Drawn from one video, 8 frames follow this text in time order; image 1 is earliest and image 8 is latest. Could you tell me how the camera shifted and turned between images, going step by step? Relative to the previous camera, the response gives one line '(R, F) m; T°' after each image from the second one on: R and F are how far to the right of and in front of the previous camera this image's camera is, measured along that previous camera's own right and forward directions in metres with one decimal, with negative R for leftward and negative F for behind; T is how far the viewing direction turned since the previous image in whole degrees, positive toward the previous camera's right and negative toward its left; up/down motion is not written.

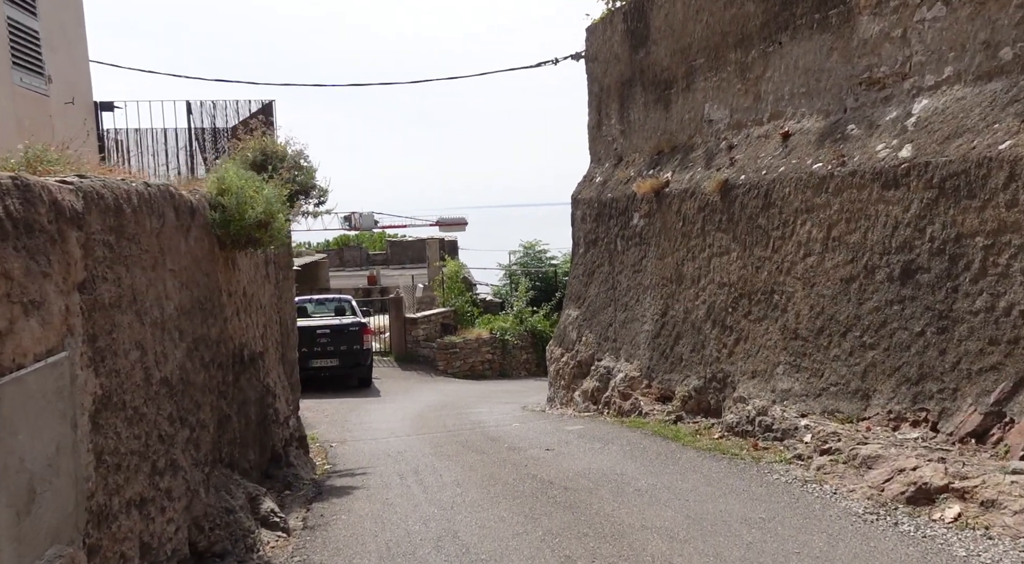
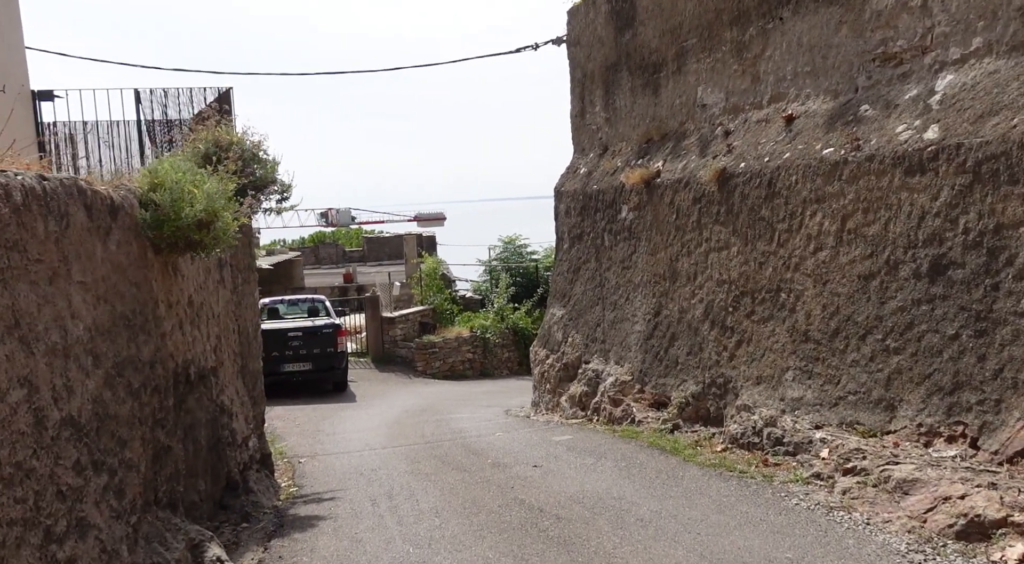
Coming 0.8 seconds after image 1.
(0.0, +0.8) m; +1°
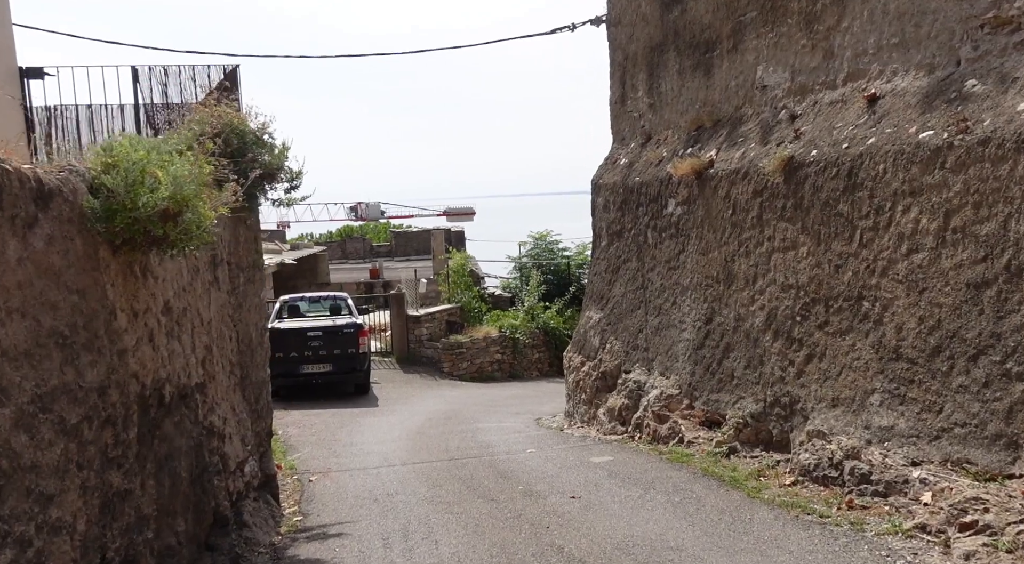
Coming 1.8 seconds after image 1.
(-0.1, +1.1) m; -2°
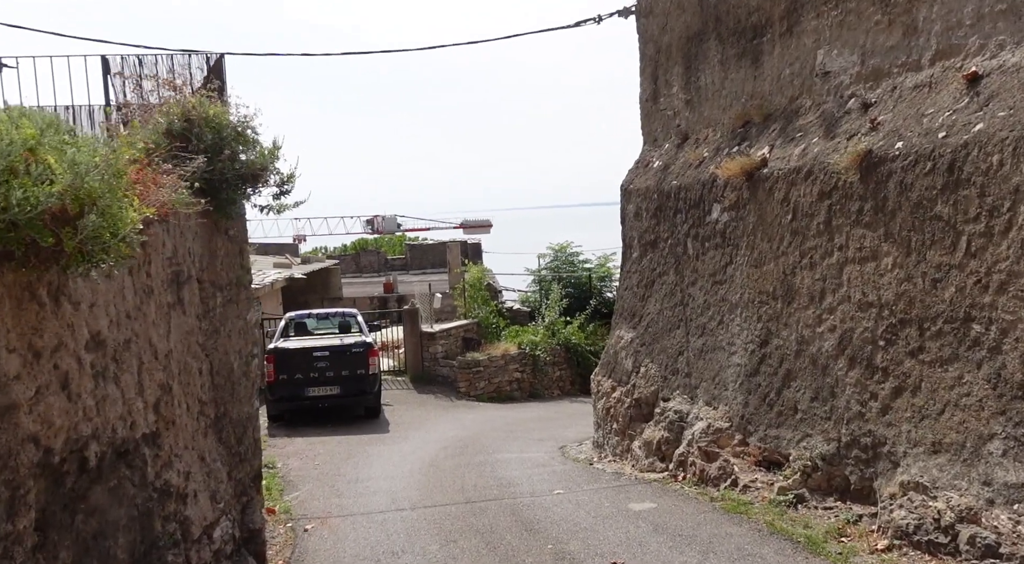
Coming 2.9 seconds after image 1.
(-0.1, +1.3) m; -1°
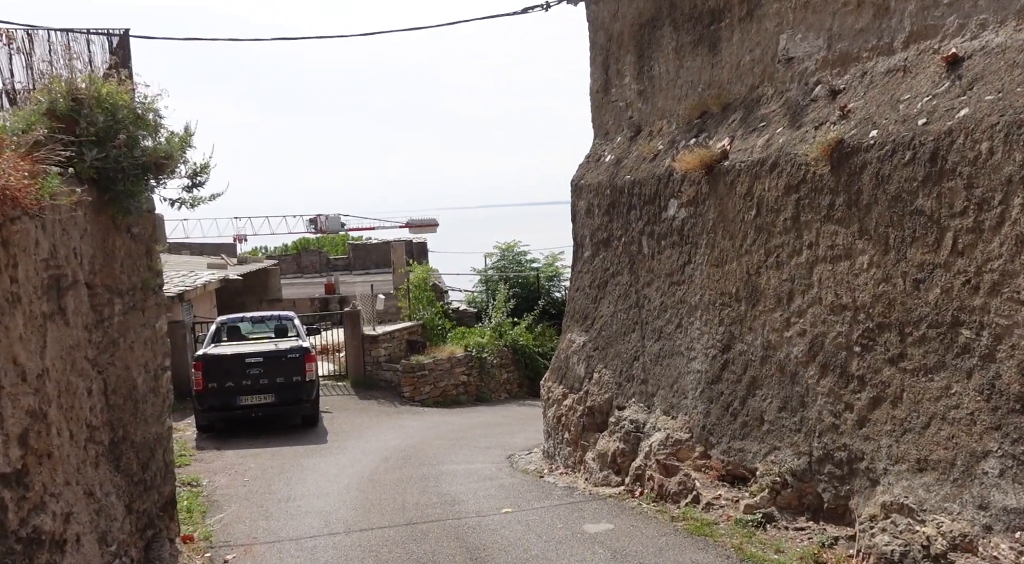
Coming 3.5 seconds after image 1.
(0.0, +0.7) m; +3°
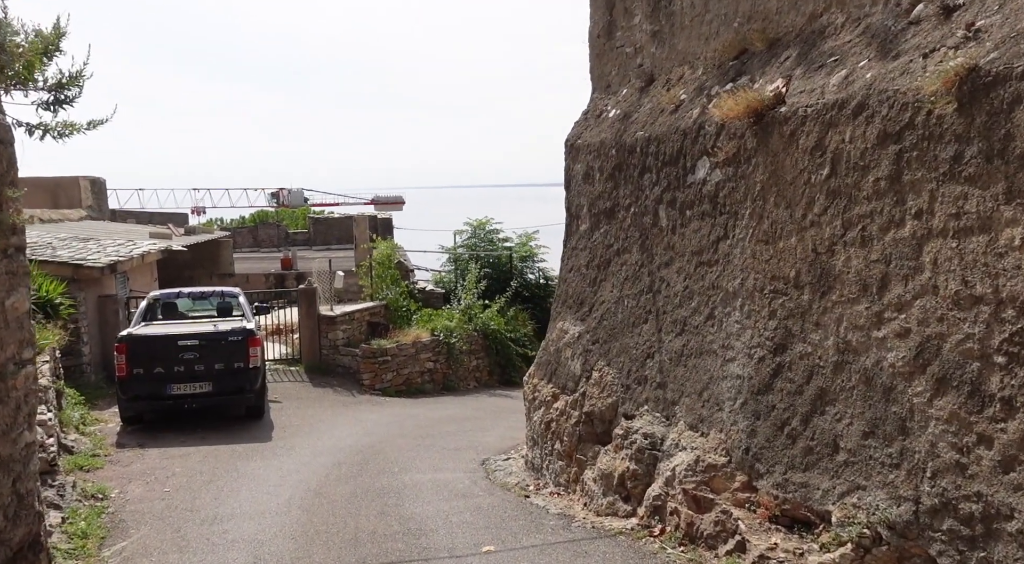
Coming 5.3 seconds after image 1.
(-0.2, +1.9) m; +2°
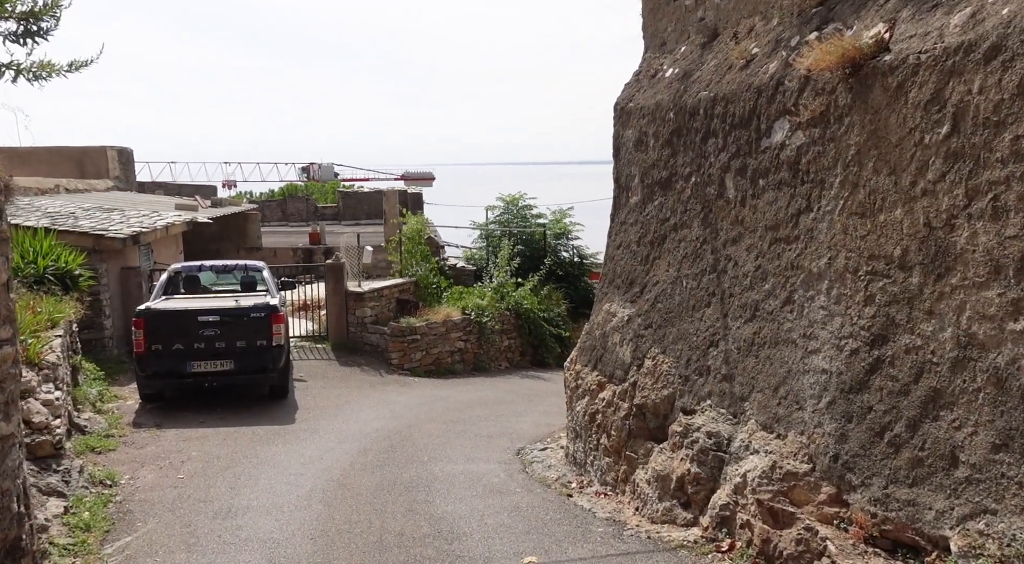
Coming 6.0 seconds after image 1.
(-0.1, +0.9) m; -2°
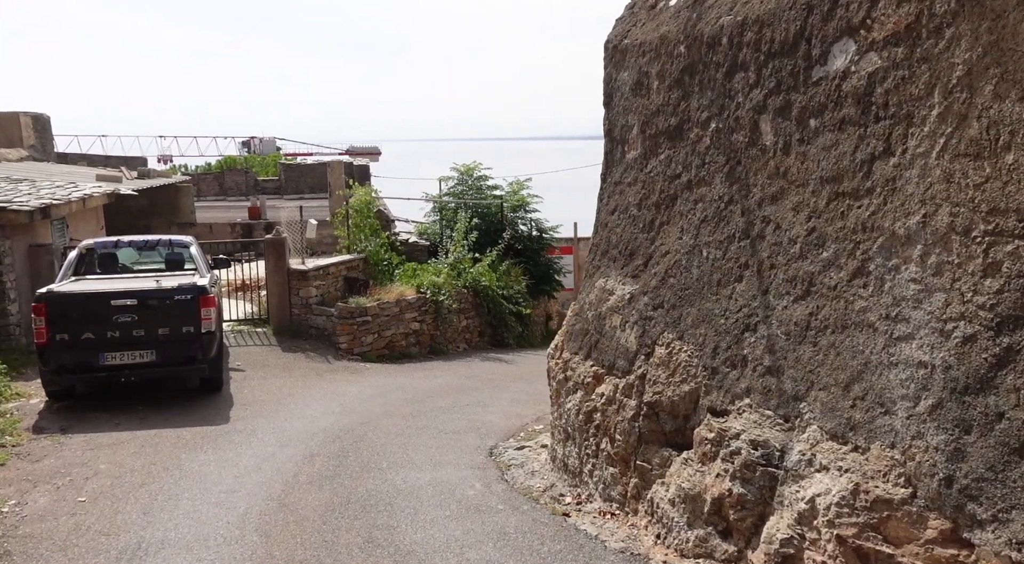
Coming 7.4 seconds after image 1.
(-0.2, +1.4) m; +3°
